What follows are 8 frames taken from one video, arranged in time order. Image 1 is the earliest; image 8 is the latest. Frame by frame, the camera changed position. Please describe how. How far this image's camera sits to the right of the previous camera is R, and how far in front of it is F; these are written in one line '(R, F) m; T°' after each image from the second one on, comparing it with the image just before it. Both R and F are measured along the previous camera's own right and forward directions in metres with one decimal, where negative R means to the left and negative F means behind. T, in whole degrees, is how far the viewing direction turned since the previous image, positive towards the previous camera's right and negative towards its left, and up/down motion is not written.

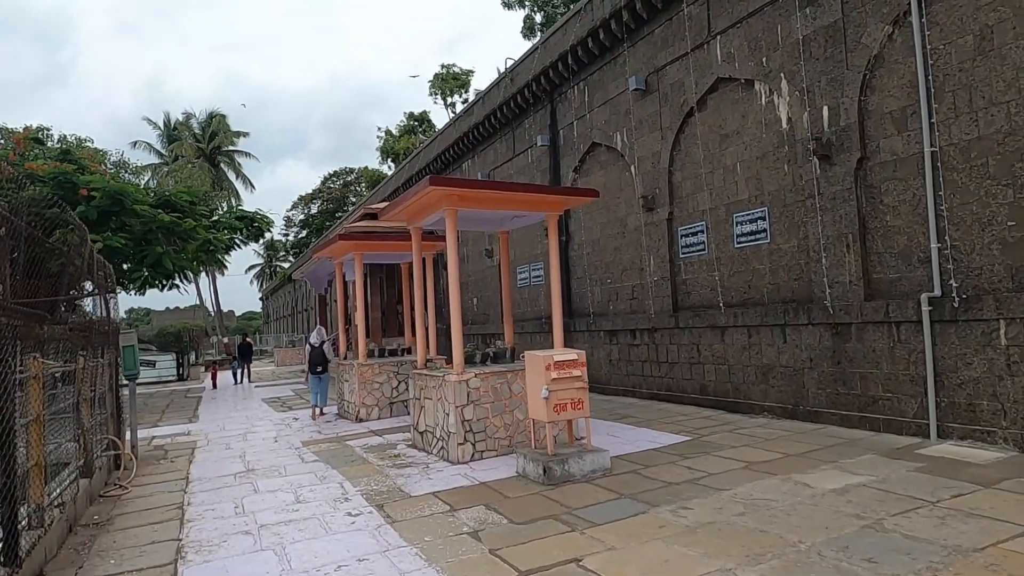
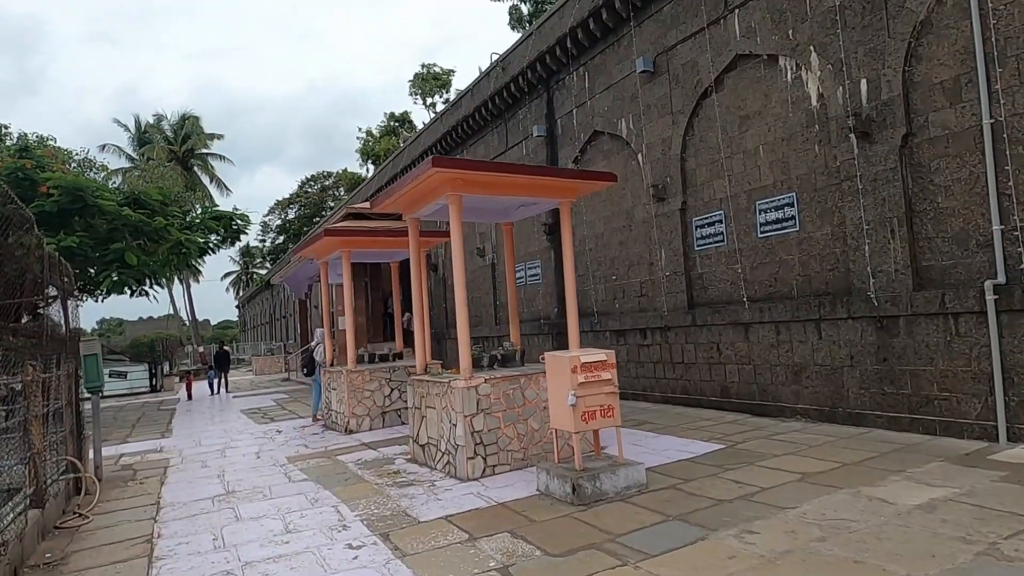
(-0.3, +0.8) m; +2°
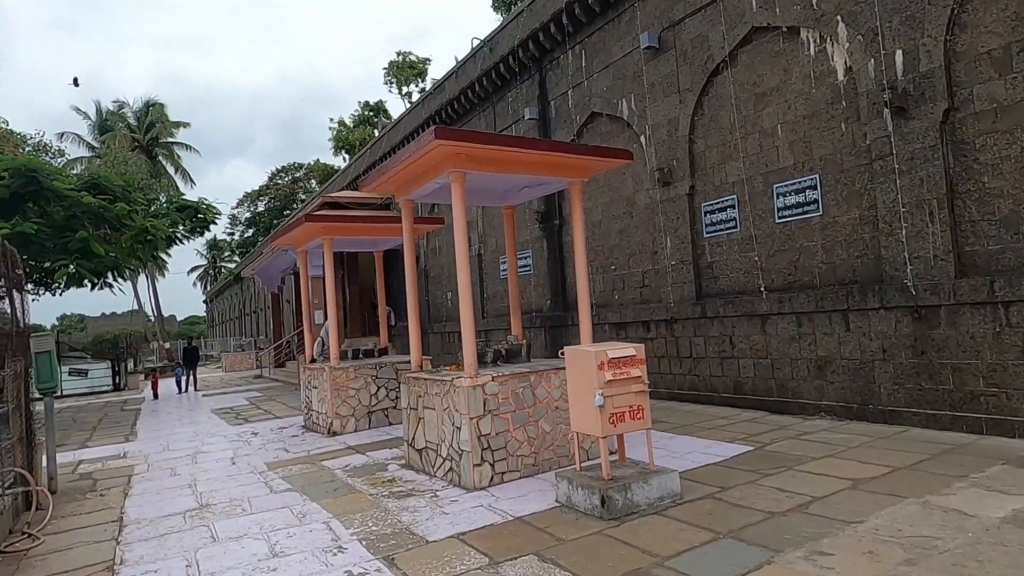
(-0.3, +0.7) m; +2°
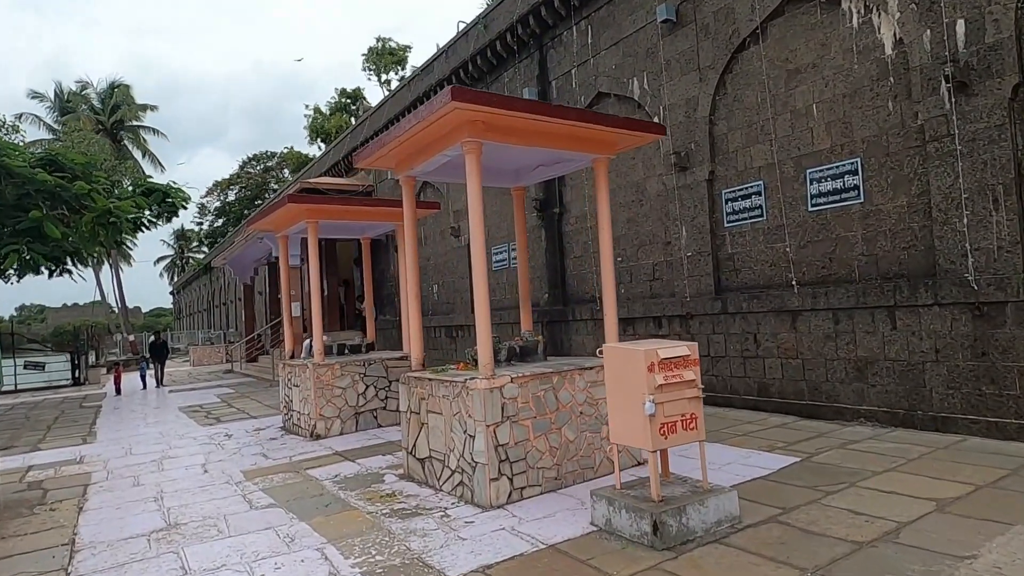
(-0.4, +0.8) m; +2°
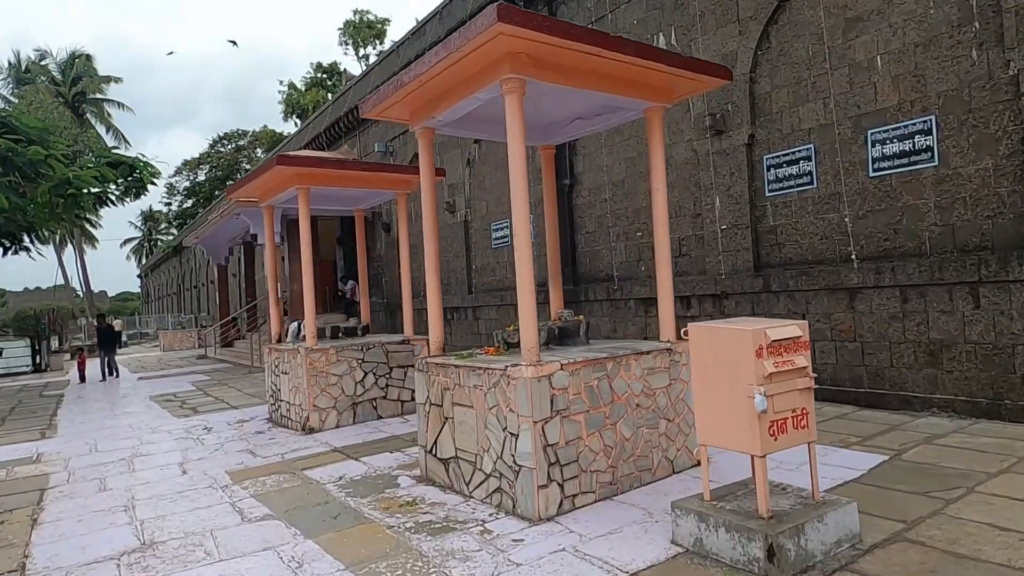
(-0.5, +0.9) m; +2°
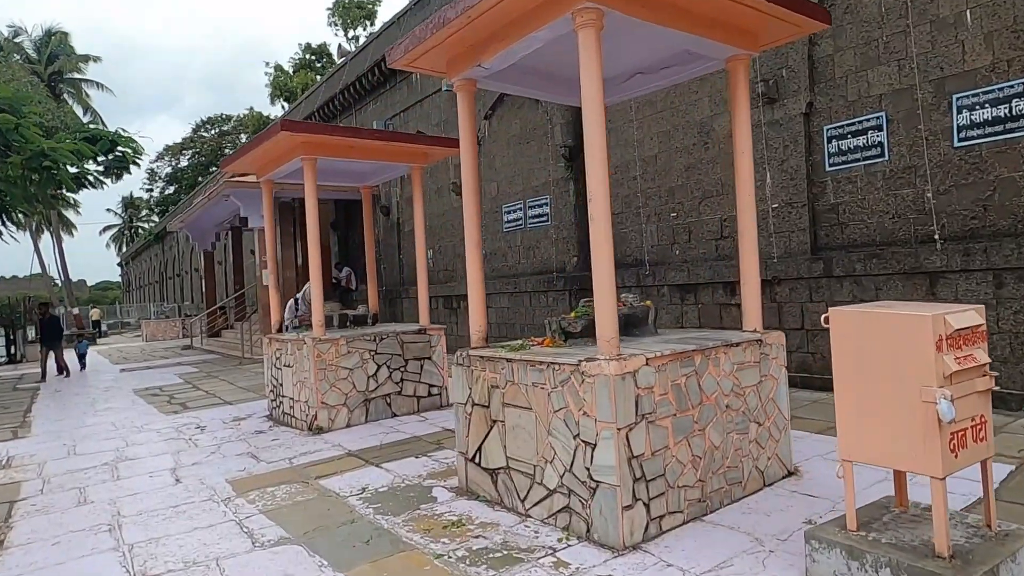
(-0.5, +0.8) m; +1°
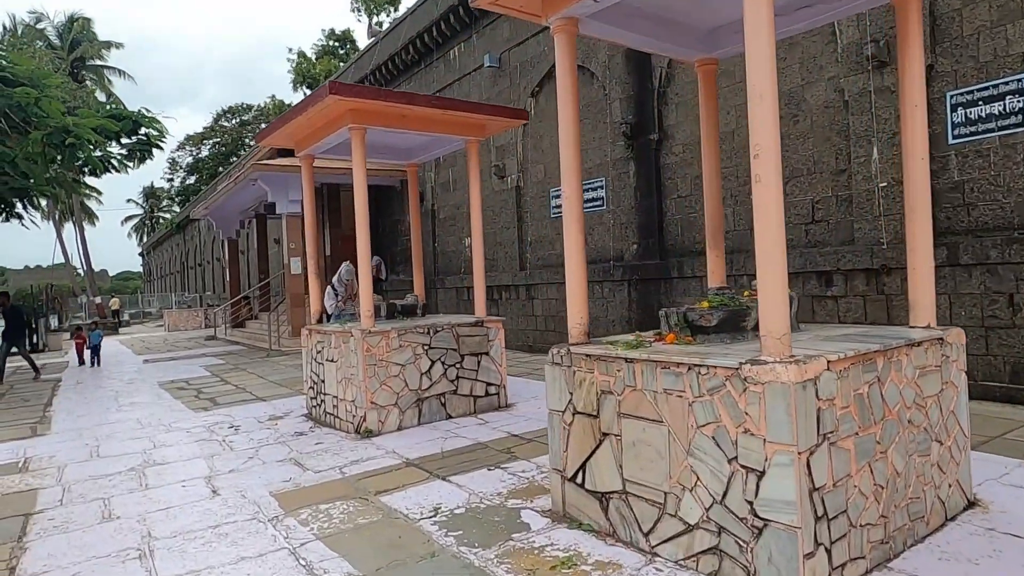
(-0.5, +0.8) m; -1°
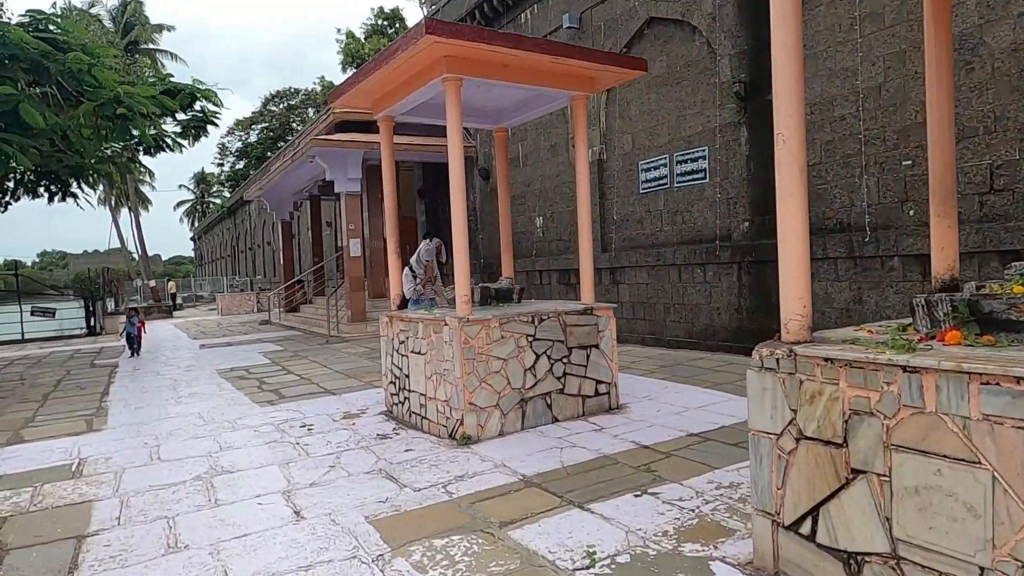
(-0.7, +1.0) m; -3°
